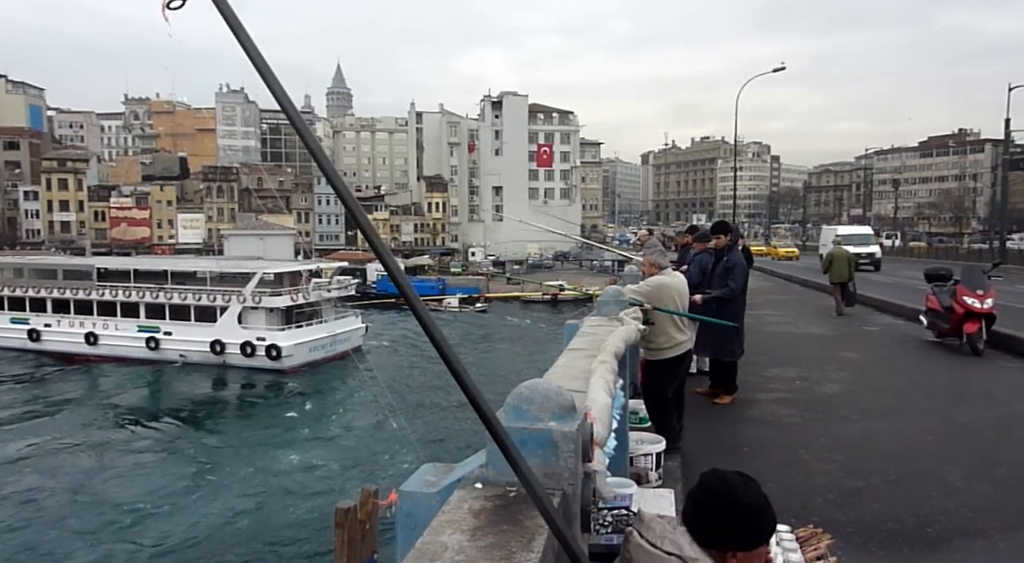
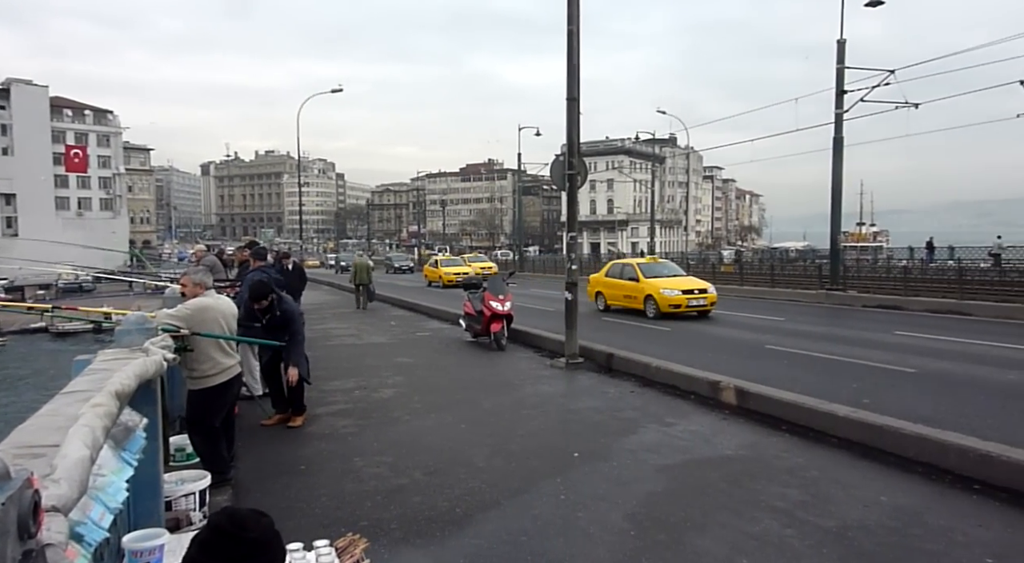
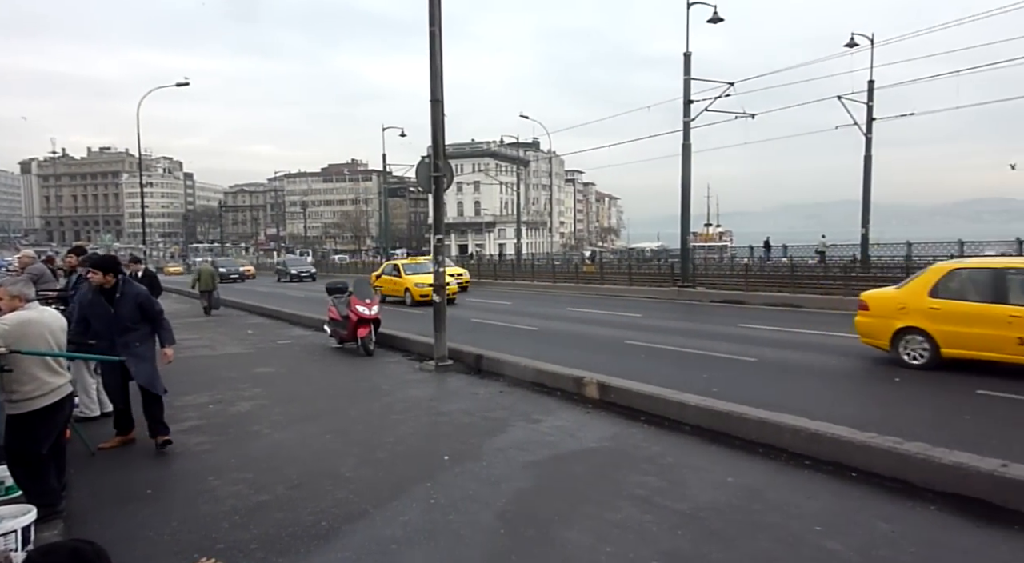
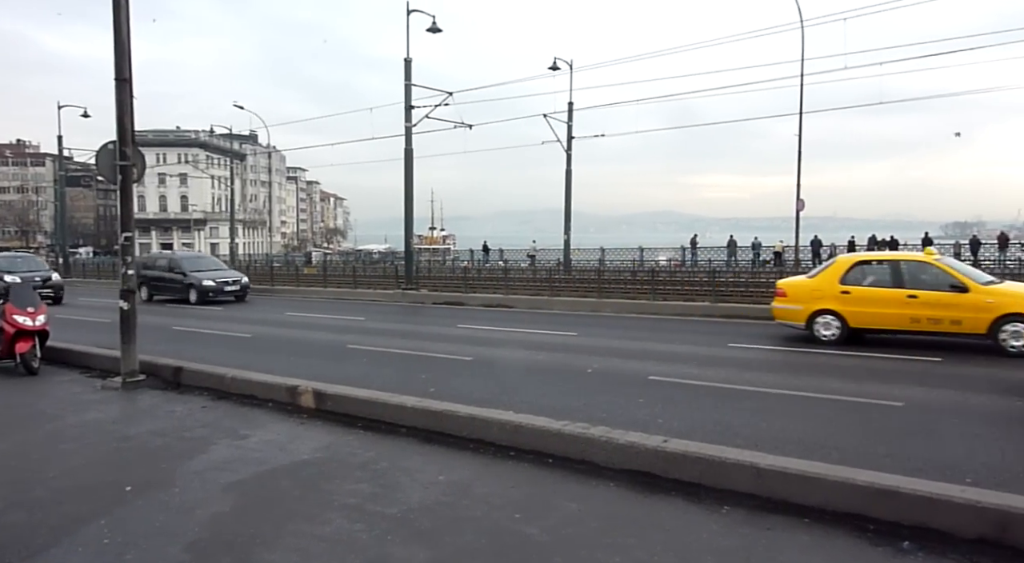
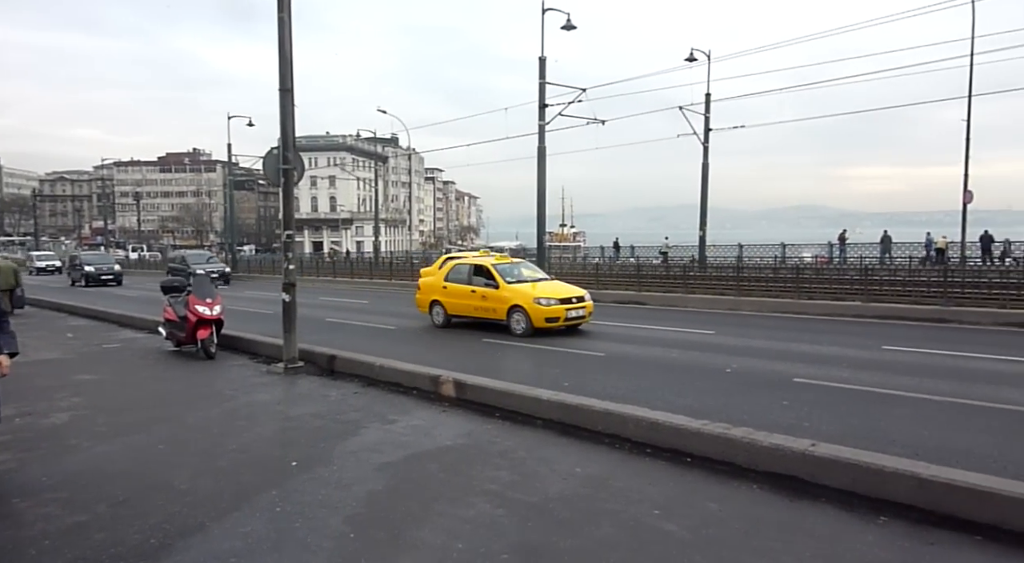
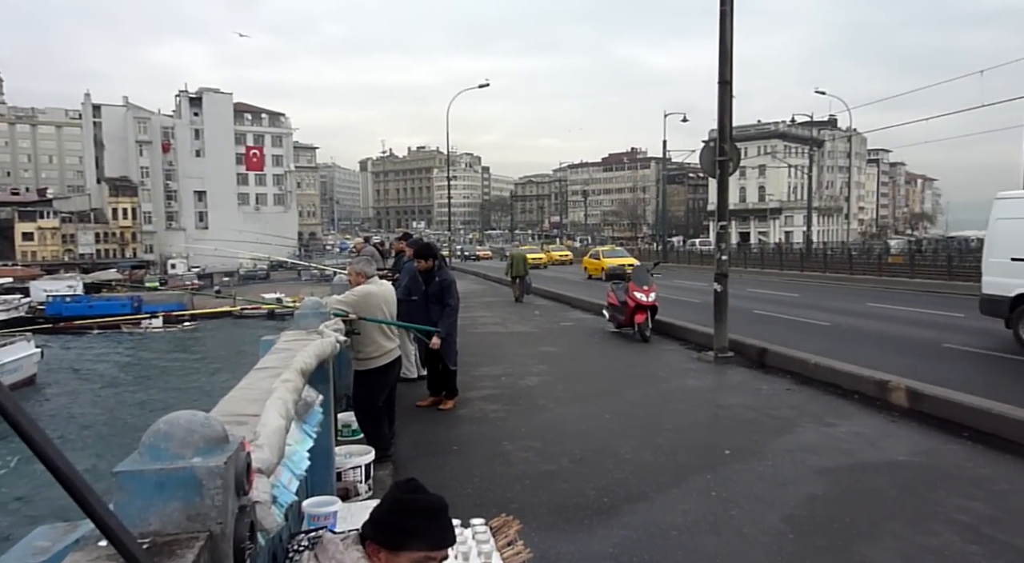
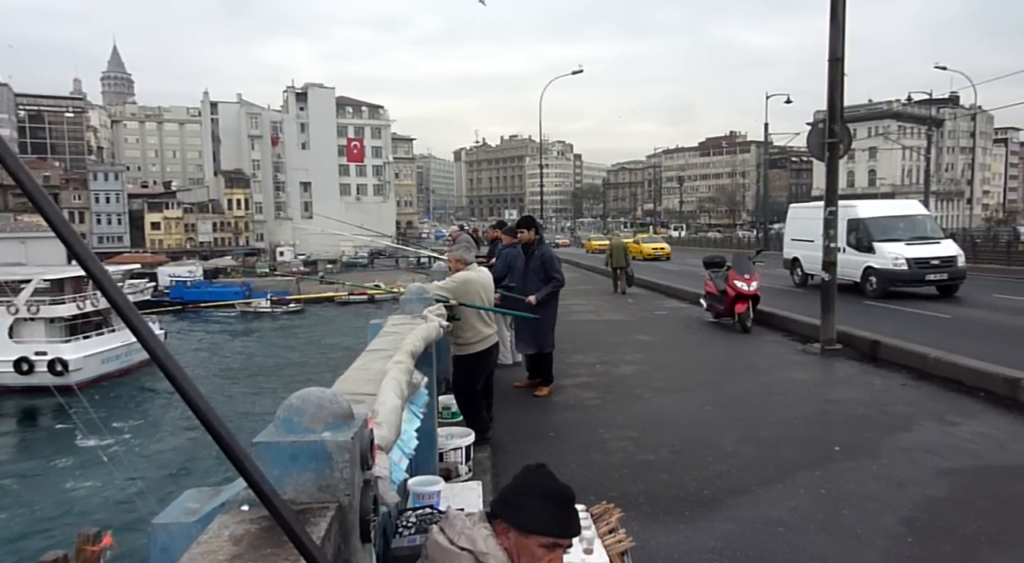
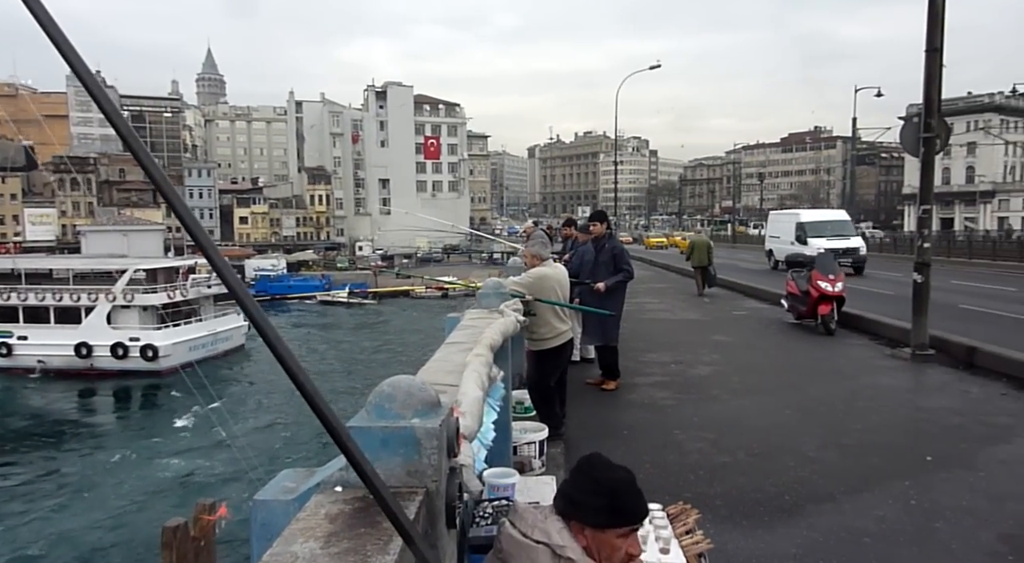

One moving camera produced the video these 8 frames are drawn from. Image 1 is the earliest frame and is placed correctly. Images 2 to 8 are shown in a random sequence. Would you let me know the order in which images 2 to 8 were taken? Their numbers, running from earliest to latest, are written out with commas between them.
8, 7, 6, 2, 3, 5, 4
